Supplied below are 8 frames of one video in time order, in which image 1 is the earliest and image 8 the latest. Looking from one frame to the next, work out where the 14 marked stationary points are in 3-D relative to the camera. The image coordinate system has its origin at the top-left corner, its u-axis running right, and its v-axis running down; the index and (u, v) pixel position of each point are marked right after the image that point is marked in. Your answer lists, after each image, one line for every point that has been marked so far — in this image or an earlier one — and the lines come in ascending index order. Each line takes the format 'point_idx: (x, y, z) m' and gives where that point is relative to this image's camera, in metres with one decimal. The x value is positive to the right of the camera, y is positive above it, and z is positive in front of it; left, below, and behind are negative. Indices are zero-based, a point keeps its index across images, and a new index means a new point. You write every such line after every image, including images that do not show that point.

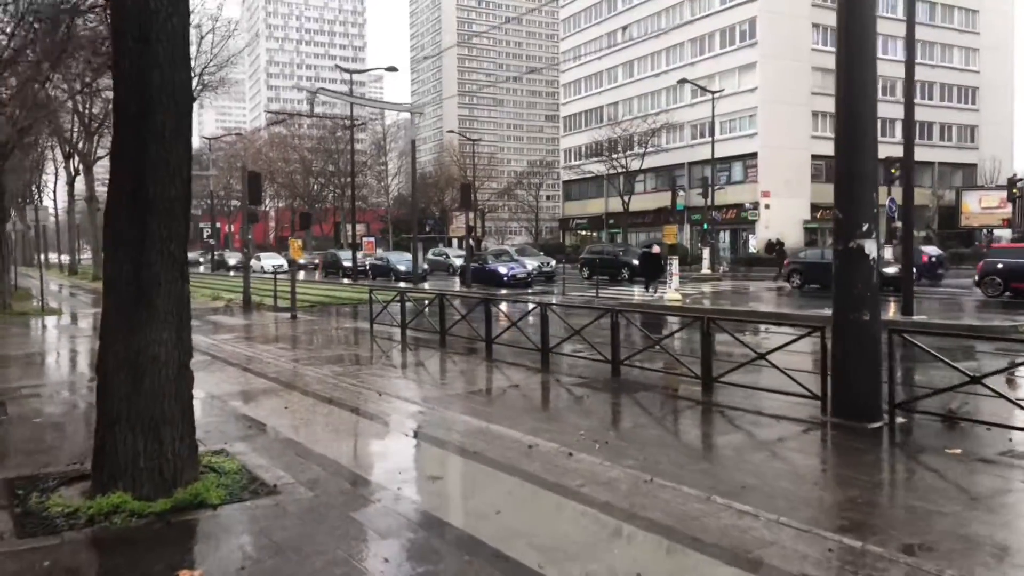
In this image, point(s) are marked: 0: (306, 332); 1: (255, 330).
0: (-4.3, -1.0, +15.9) m
1: (-5.7, -1.0, +16.8) m
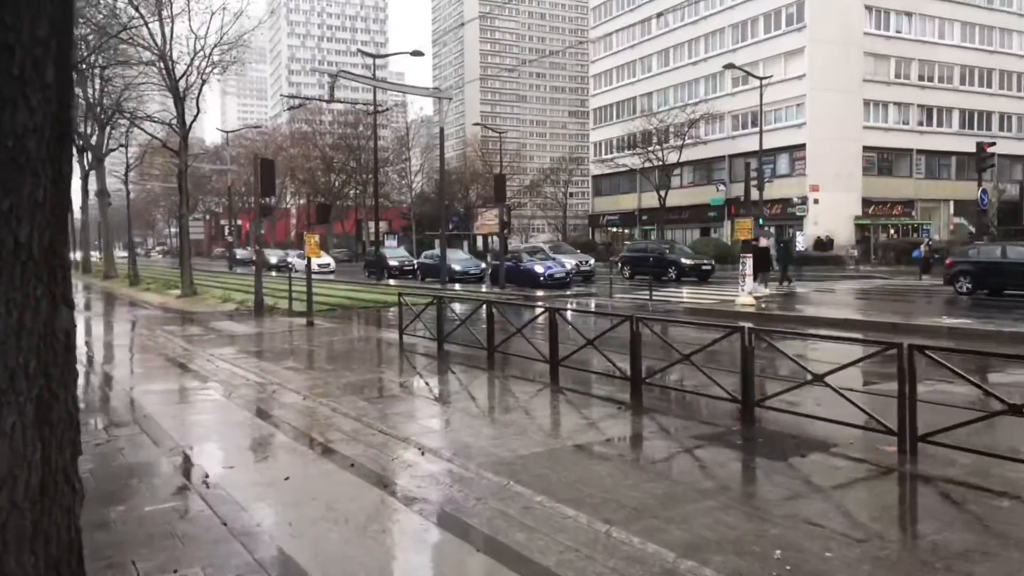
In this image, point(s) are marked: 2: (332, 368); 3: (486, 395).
0: (-3.3, -1.1, +13.5) m
1: (-4.7, -1.0, +14.4) m
2: (-2.5, -1.2, +10.6) m
3: (-0.3, -1.2, +8.8) m
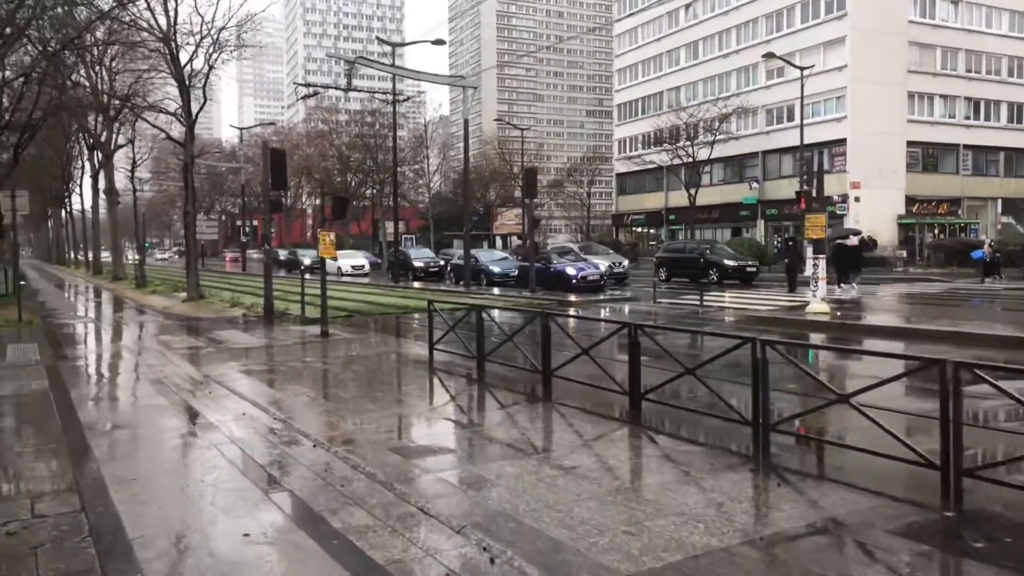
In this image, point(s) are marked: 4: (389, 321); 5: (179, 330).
0: (-2.6, -1.2, +11.6) m
1: (-3.9, -1.1, +12.5) m
2: (-1.8, -1.3, +8.7) m
3: (+0.4, -1.3, +6.8) m
4: (-2.8, -0.8, +17.4) m
5: (-7.2, -0.9, +16.3) m
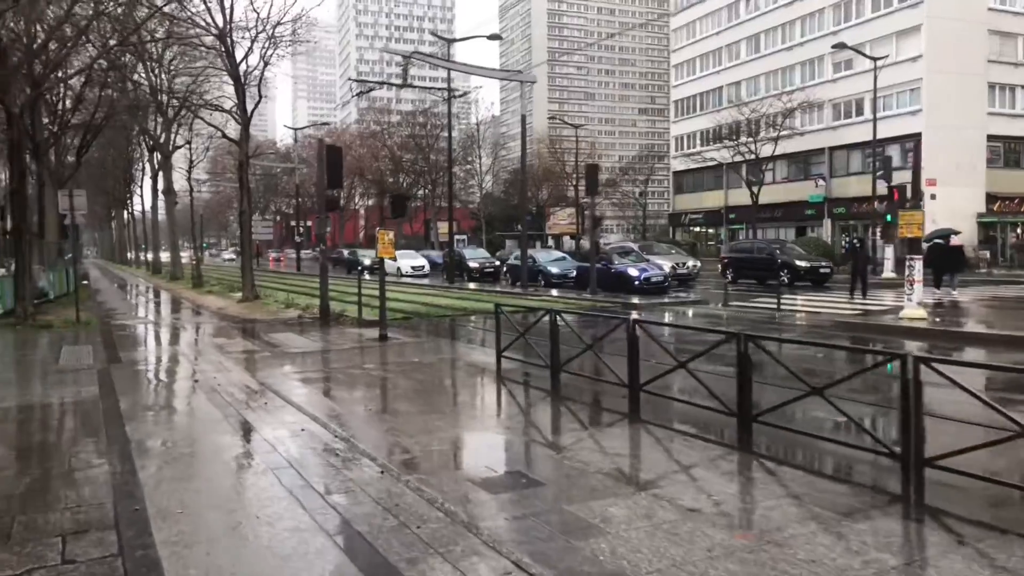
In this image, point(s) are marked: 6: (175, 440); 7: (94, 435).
0: (-1.5, -1.2, +10.9) m
1: (-2.8, -1.2, +11.9) m
2: (-1.0, -1.3, +7.9) m
3: (+1.1, -1.4, +5.9) m
4: (-1.4, -0.8, +16.7) m
5: (-5.8, -0.9, +15.9) m
6: (-3.1, -1.4, +6.8) m
7: (-3.9, -1.4, +7.1) m
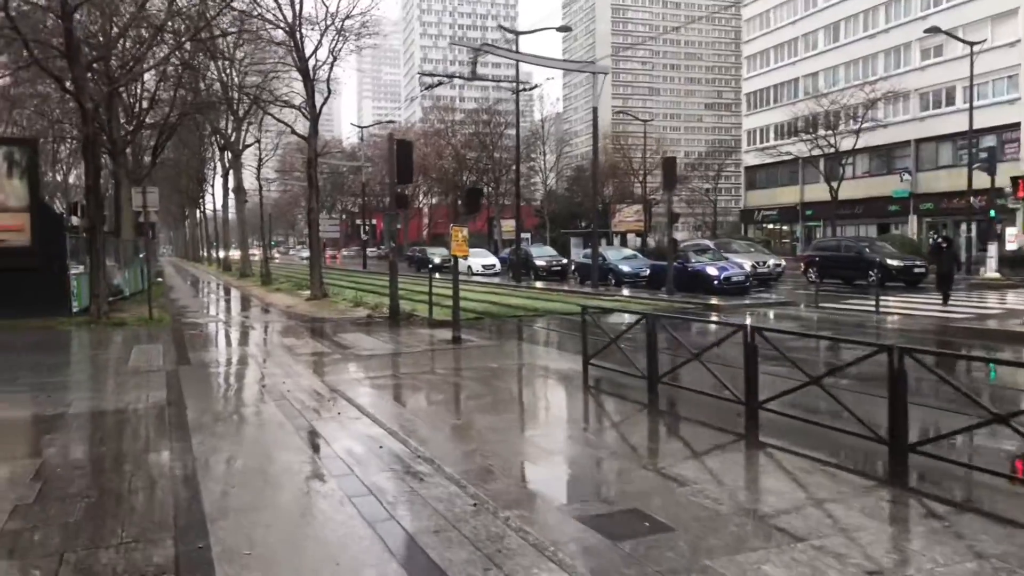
0: (-0.4, -1.2, +10.2) m
1: (-1.6, -1.2, +11.3) m
2: (-0.1, -1.3, +7.2) m
3: (+1.8, -1.4, +5.0) m
4: (+0.2, -0.8, +16.0) m
5: (-4.3, -0.9, +15.5) m
6: (-2.2, -1.4, +6.3) m
7: (-3.1, -1.4, +6.6) m
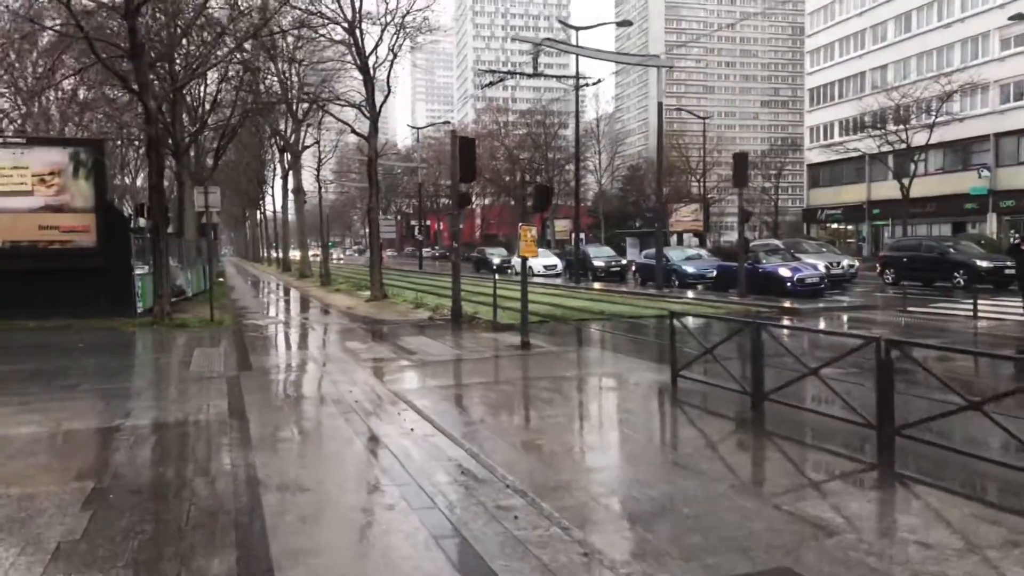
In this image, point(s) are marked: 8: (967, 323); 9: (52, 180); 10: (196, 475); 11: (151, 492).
0: (+0.6, -1.2, +9.5) m
1: (-0.6, -1.2, +10.7) m
2: (+0.7, -1.3, +6.6) m
3: (+2.4, -1.4, +4.3) m
4: (+1.5, -0.9, +15.3) m
5: (-2.9, -0.9, +15.1) m
6: (-1.5, -1.4, +5.8) m
7: (-2.3, -1.4, +6.2) m
8: (+10.6, -0.8, +17.6) m
9: (-9.9, +2.3, +16.2) m
10: (-2.5, -1.4, +6.0) m
11: (-2.6, -1.4, +5.5) m
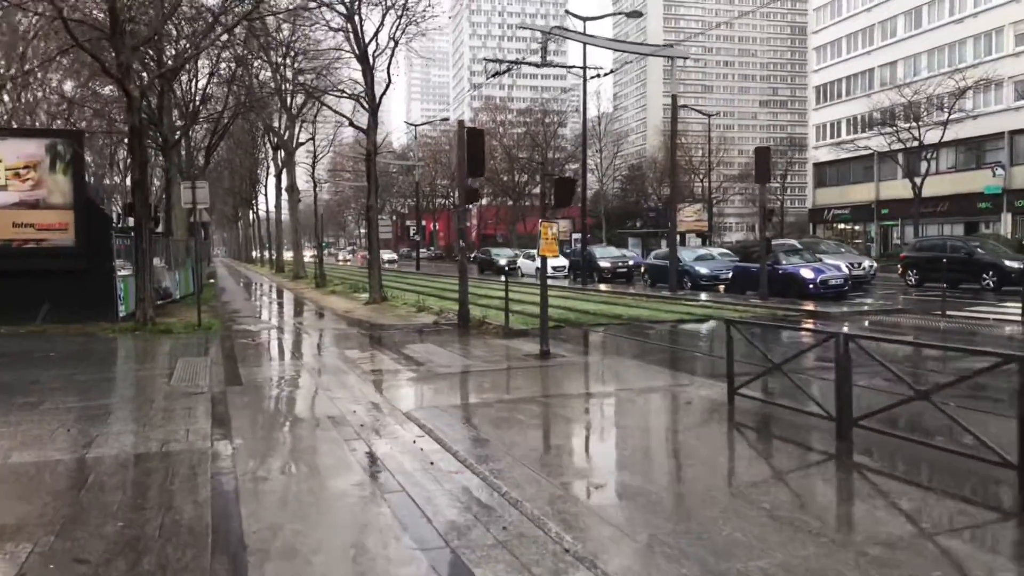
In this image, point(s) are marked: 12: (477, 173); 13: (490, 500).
0: (+0.8, -1.3, +8.4) m
1: (-0.3, -1.2, +9.6) m
2: (+1.0, -1.4, +5.4) m
3: (+2.7, -1.5, +3.1) m
4: (+1.8, -0.9, +14.2) m
5: (-2.7, -1.0, +13.9) m
6: (-1.2, -1.4, +4.6) m
7: (-2.1, -1.4, +5.0) m
8: (+10.8, -0.9, +16.5) m
9: (-9.7, +2.3, +15.0) m
10: (-2.2, -1.5, +4.8) m
11: (-2.3, -1.5, +4.3) m
12: (-0.7, +2.2, +14.8) m
13: (-0.2, -1.4, +5.3) m
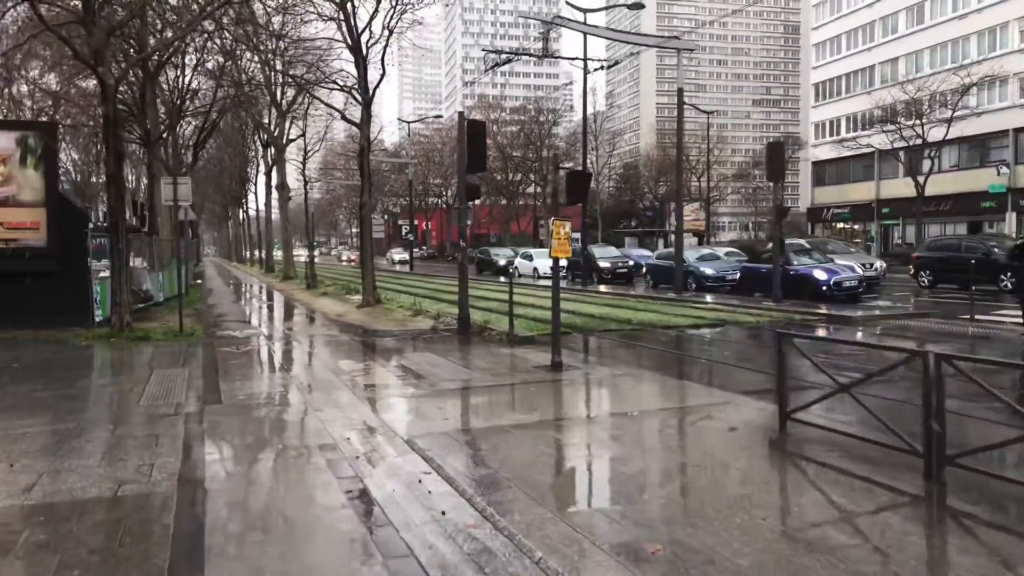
0: (+1.0, -1.3, +7.5) m
1: (-0.2, -1.3, +8.7) m
2: (+1.2, -1.4, +4.5) m
3: (+2.9, -1.5, +2.2) m
4: (+1.8, -1.0, +13.3) m
5: (-2.6, -1.0, +13.0) m
6: (-1.1, -1.5, +3.7) m
7: (-1.9, -1.5, +4.1) m
8: (+10.9, -0.9, +15.7) m
9: (-9.6, +2.2, +14.0) m
10: (-2.0, -1.5, +3.8) m
11: (-2.1, -1.5, +3.4) m
12: (-0.6, +2.2, +13.8) m
13: (-0.1, -1.5, +4.4) m
